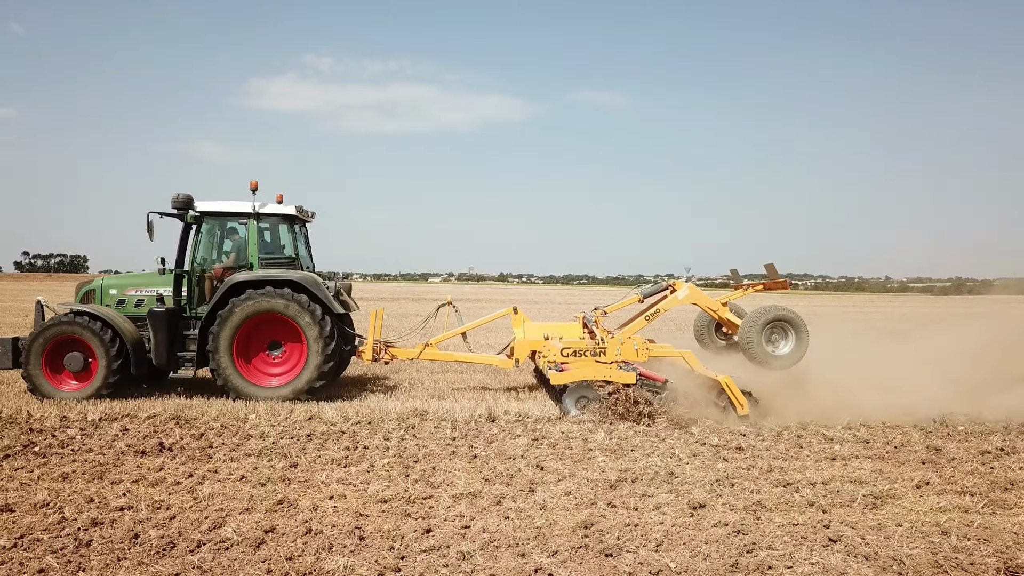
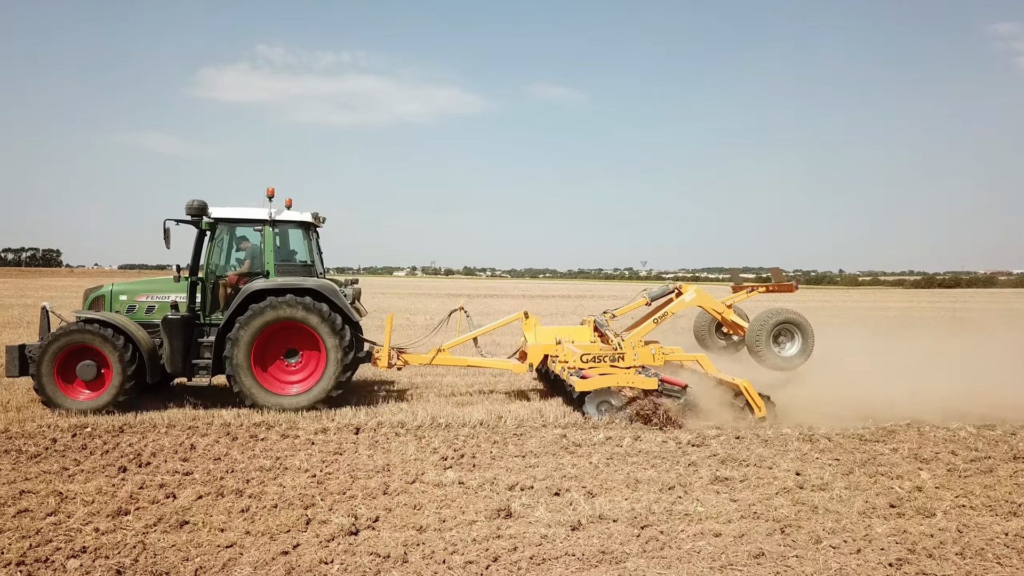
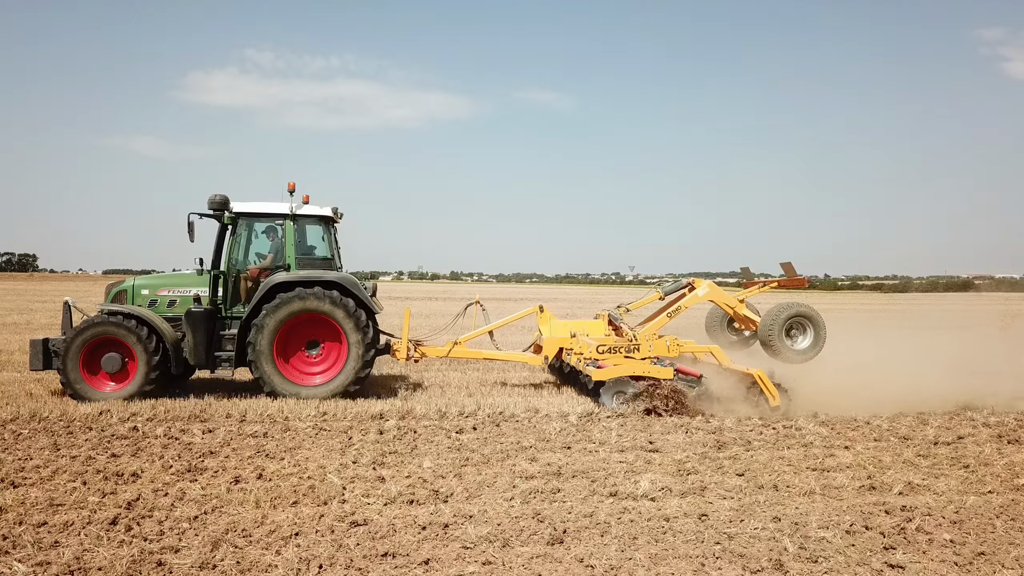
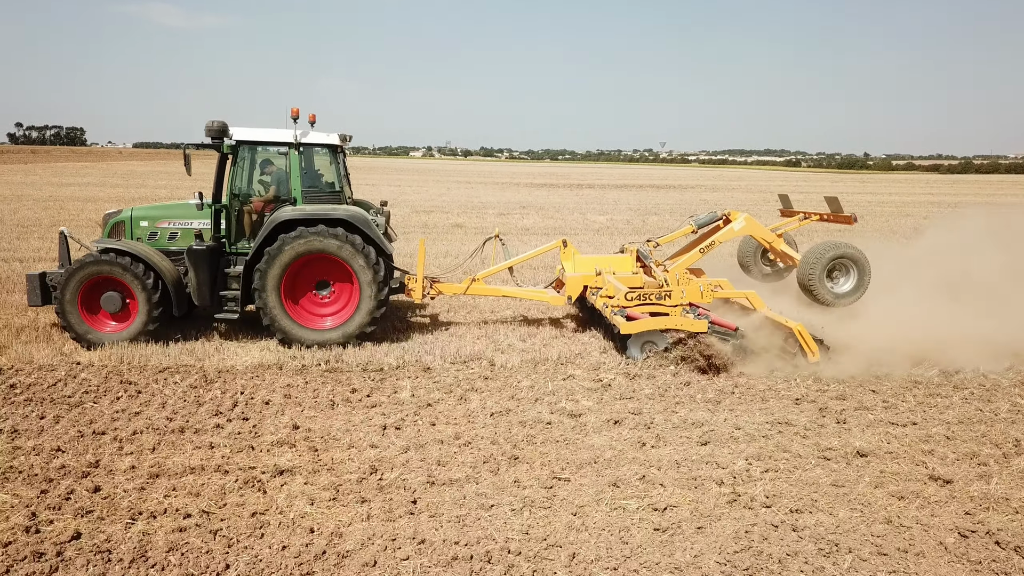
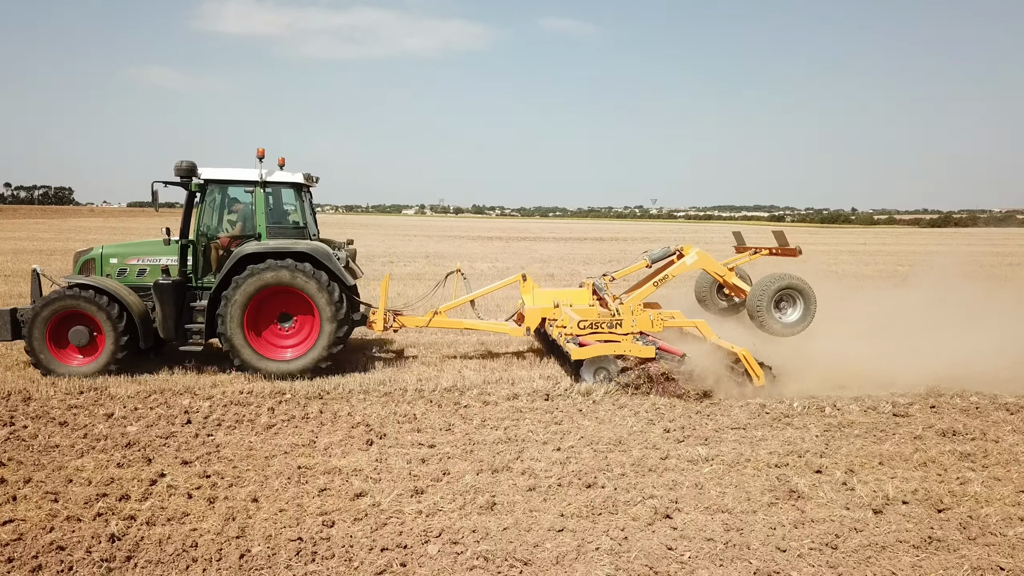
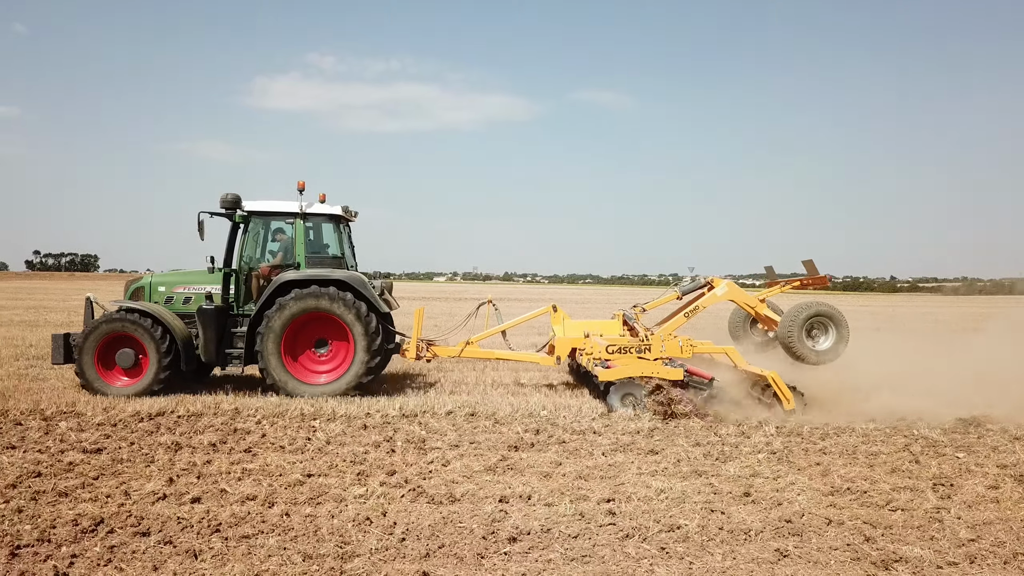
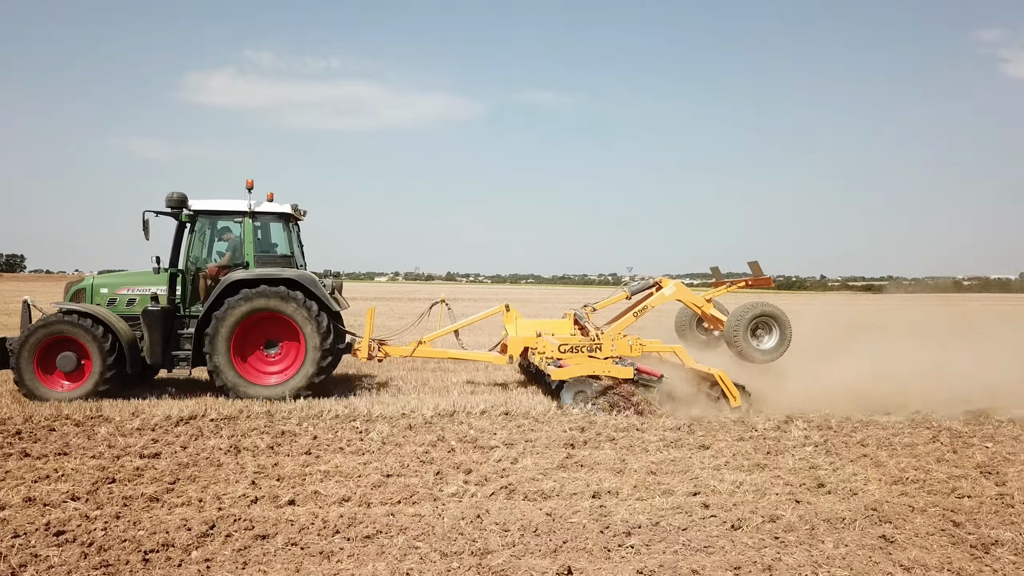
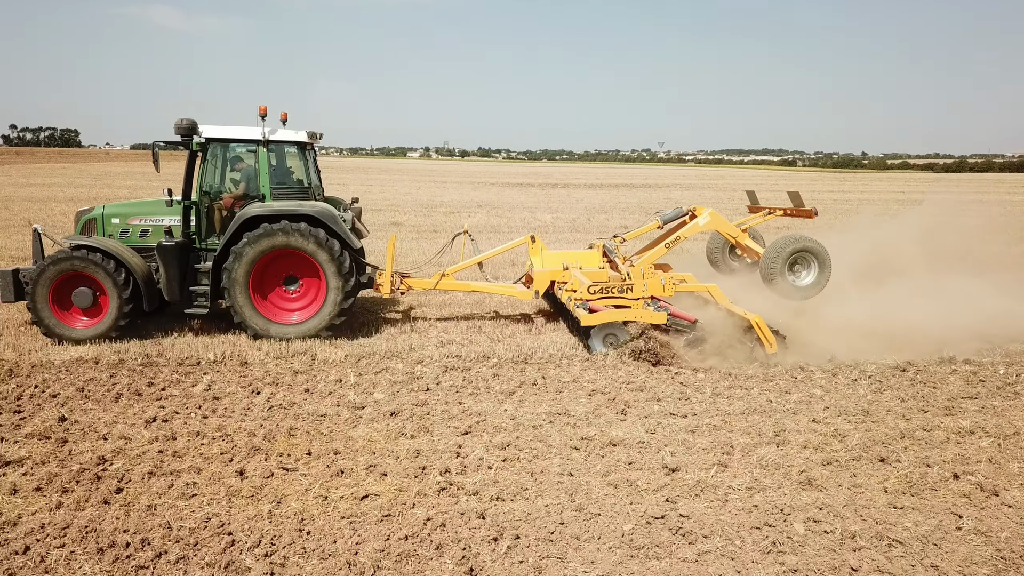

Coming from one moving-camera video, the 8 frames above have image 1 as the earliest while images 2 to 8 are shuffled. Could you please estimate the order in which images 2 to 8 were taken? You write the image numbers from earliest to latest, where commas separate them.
6, 7, 3, 2, 5, 8, 4
